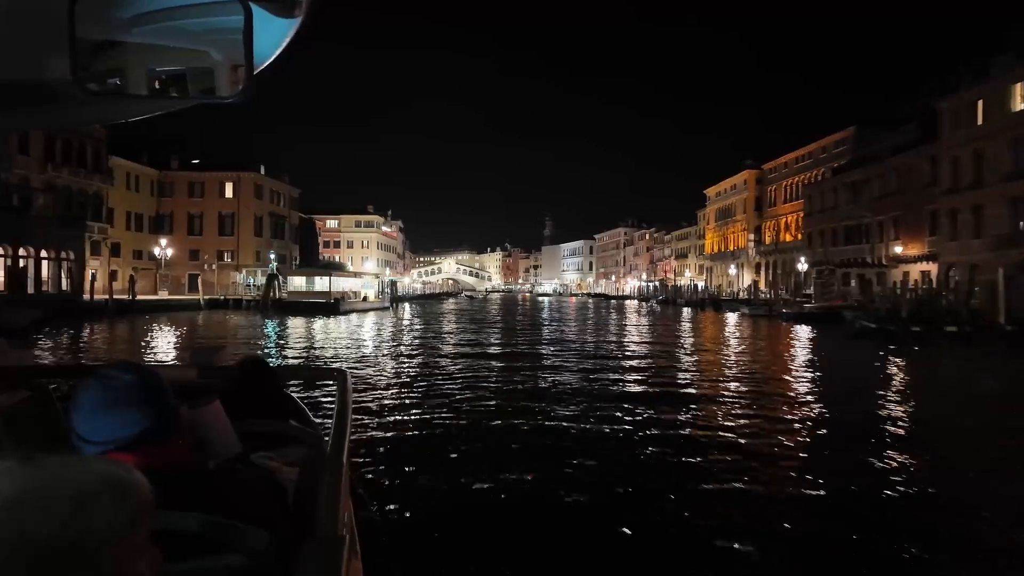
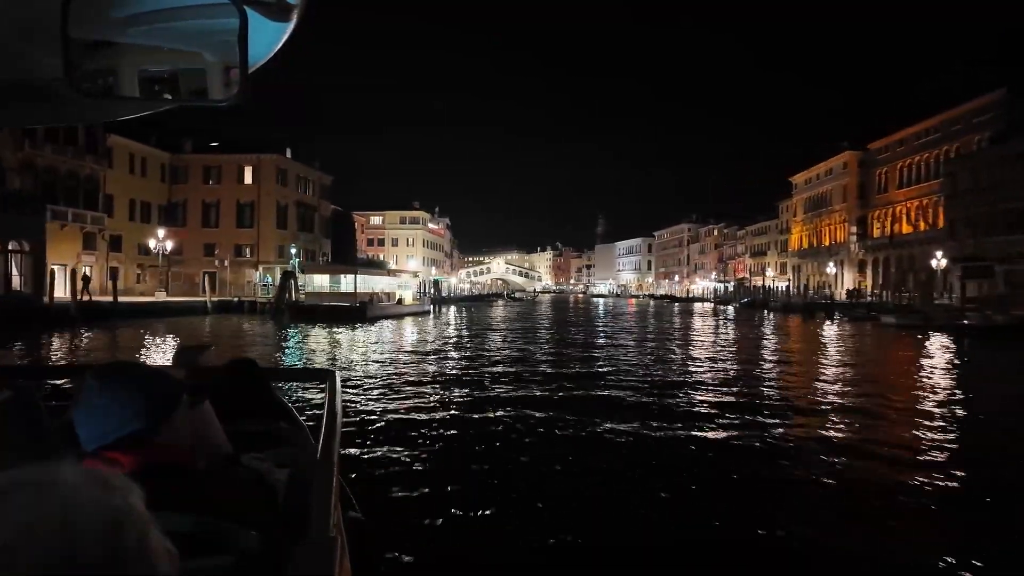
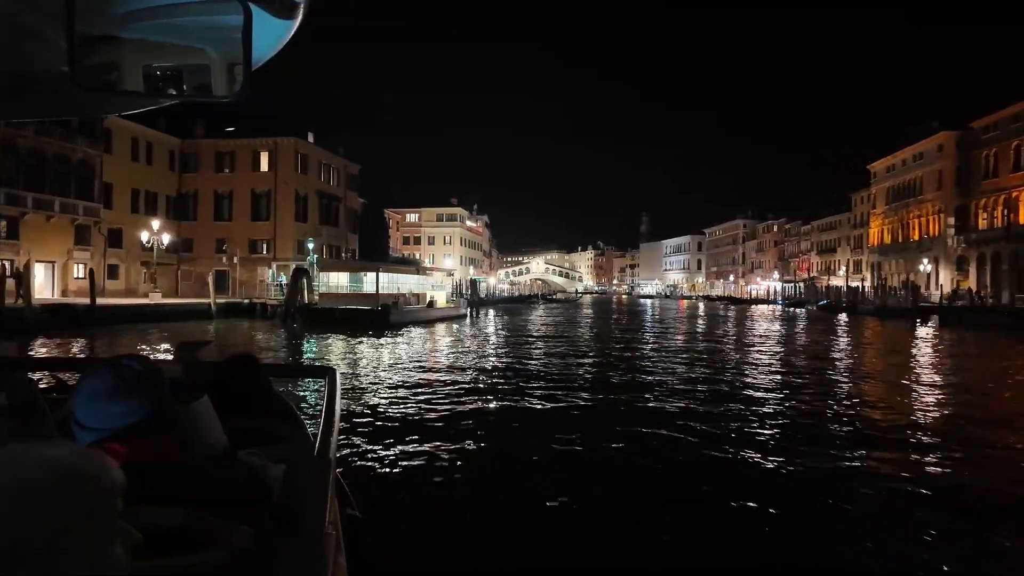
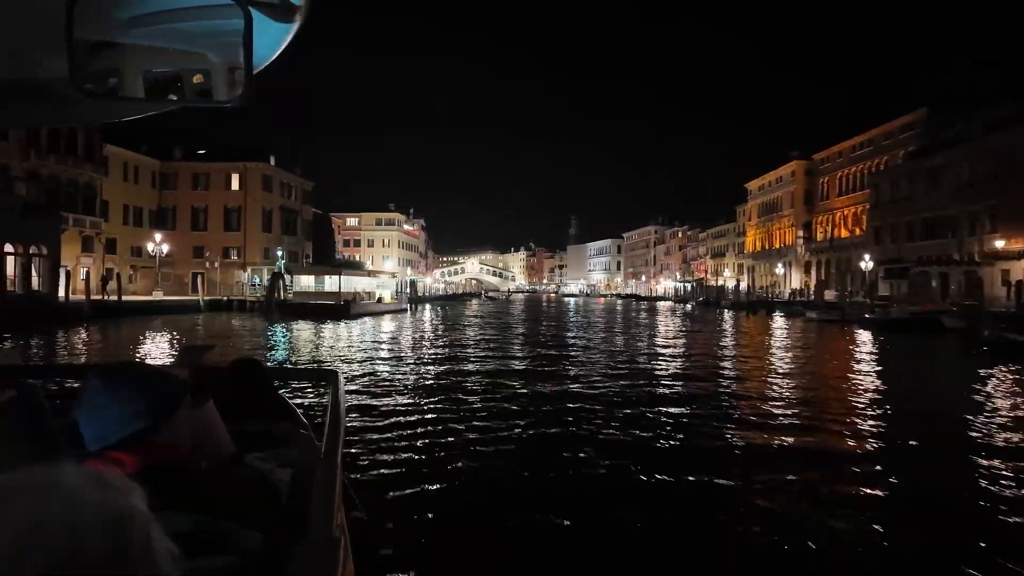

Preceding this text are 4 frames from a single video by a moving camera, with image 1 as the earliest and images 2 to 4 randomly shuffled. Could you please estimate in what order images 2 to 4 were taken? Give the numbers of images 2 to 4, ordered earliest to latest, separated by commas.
4, 2, 3
